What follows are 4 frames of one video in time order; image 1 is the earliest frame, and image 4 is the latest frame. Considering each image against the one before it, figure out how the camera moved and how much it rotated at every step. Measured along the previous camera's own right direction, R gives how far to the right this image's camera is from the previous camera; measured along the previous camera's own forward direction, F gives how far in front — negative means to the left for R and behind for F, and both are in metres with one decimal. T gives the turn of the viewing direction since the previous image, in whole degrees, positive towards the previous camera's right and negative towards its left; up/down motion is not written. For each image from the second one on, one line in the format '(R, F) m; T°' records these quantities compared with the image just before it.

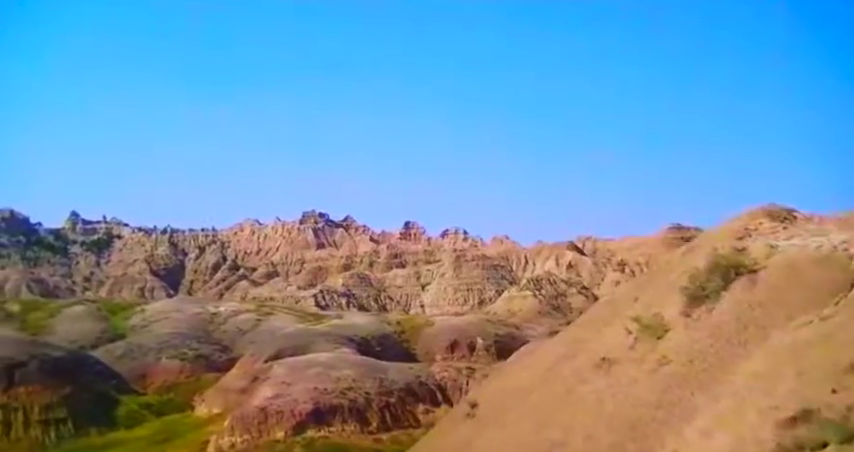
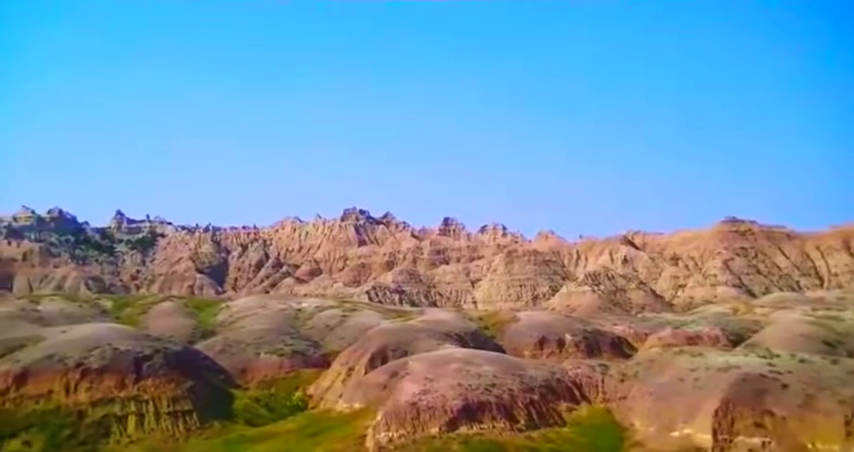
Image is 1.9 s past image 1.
(-2.8, -0.4) m; -4°
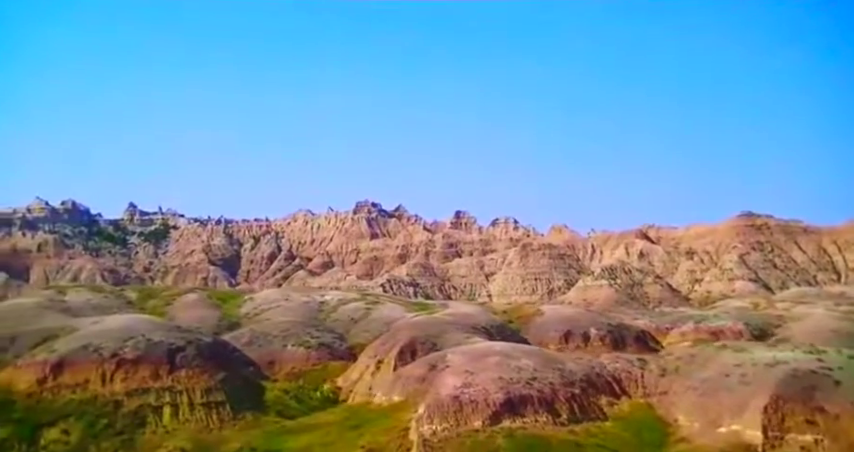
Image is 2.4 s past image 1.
(-0.8, +0.2) m; -1°
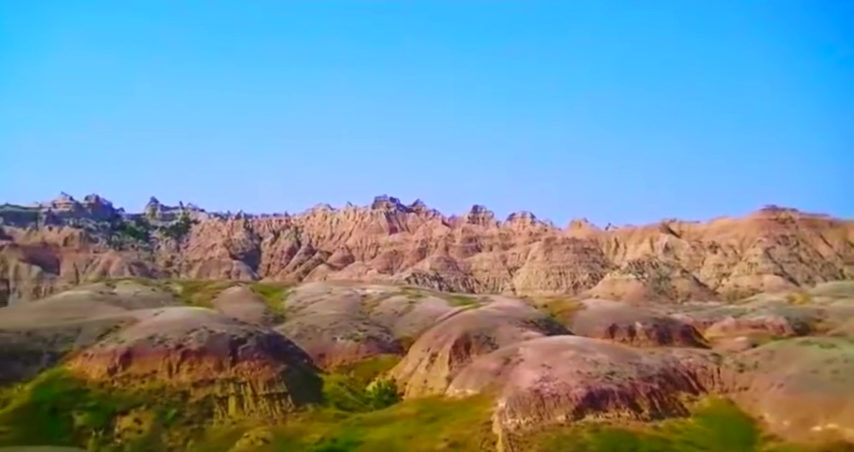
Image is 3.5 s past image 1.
(-1.6, +0.3) m; -2°
